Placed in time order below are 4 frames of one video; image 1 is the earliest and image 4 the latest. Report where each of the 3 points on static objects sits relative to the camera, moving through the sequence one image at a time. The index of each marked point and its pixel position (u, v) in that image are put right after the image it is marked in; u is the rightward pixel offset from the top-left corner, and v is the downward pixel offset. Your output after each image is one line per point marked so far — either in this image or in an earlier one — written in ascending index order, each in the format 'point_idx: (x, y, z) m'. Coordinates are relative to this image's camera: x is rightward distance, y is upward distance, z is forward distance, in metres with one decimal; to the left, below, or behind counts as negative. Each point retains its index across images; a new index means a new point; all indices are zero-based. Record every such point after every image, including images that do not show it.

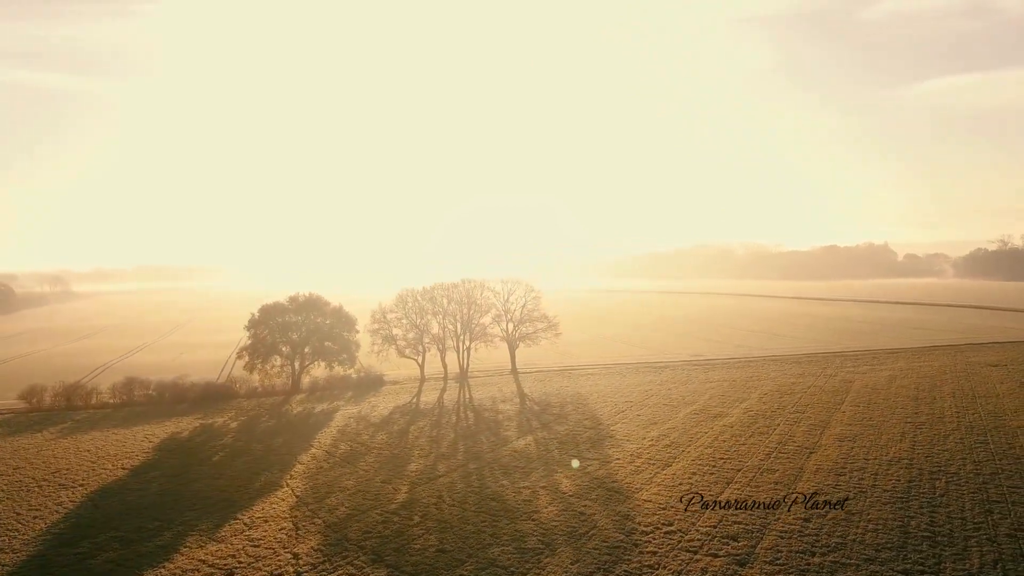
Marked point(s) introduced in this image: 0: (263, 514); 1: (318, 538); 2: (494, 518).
0: (-9.4, -8.5, +19.0) m
1: (-6.5, -8.5, +17.1) m
2: (-0.7, -8.6, +18.9) m
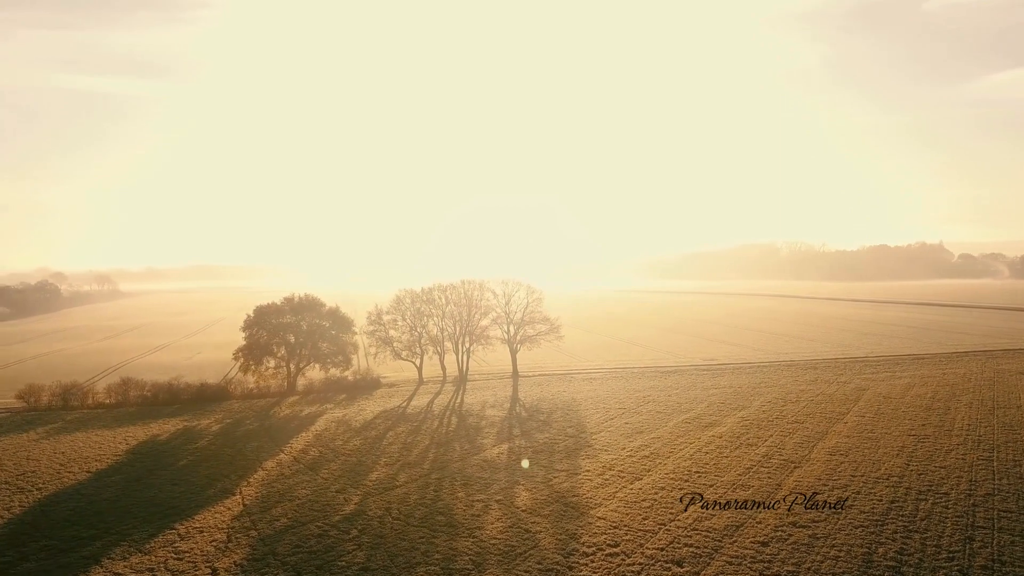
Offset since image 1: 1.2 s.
0: (-11.5, -8.7, +18.6) m
1: (-8.7, -8.7, +16.6) m
2: (-2.8, -8.8, +18.1) m
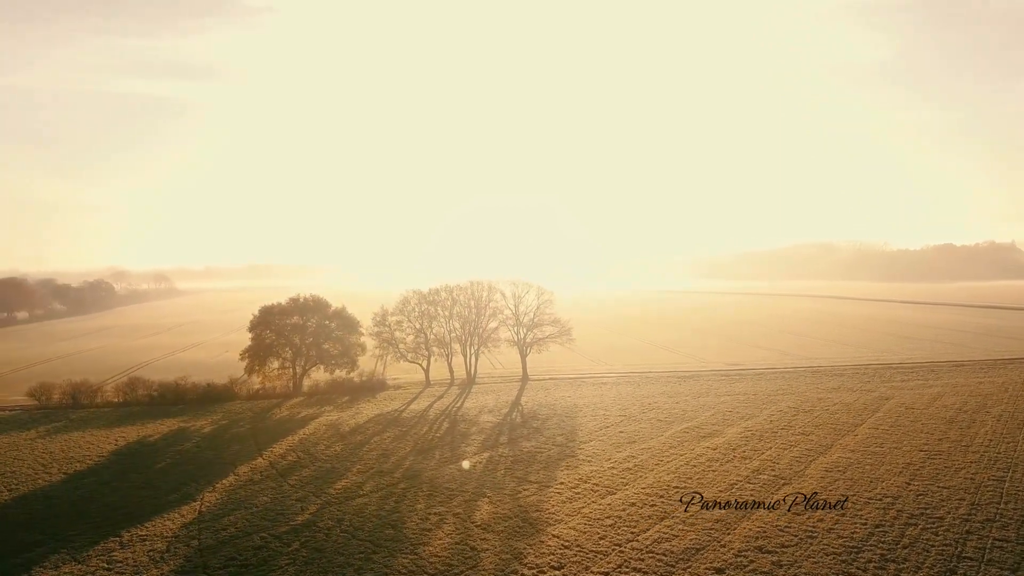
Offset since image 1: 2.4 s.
0: (-13.4, -8.9, +18.6) m
1: (-10.8, -8.9, +16.4) m
2: (-4.7, -9.1, +17.6) m
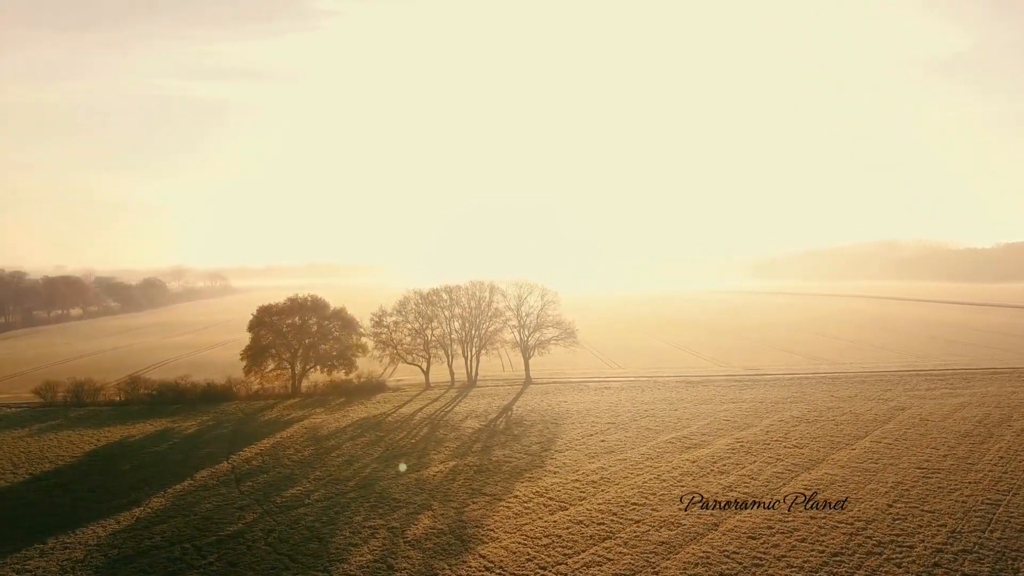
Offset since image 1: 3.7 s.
0: (-16.0, -9.2, +18.7) m
1: (-13.5, -9.2, +16.3) m
2: (-7.4, -9.3, +17.1) m
